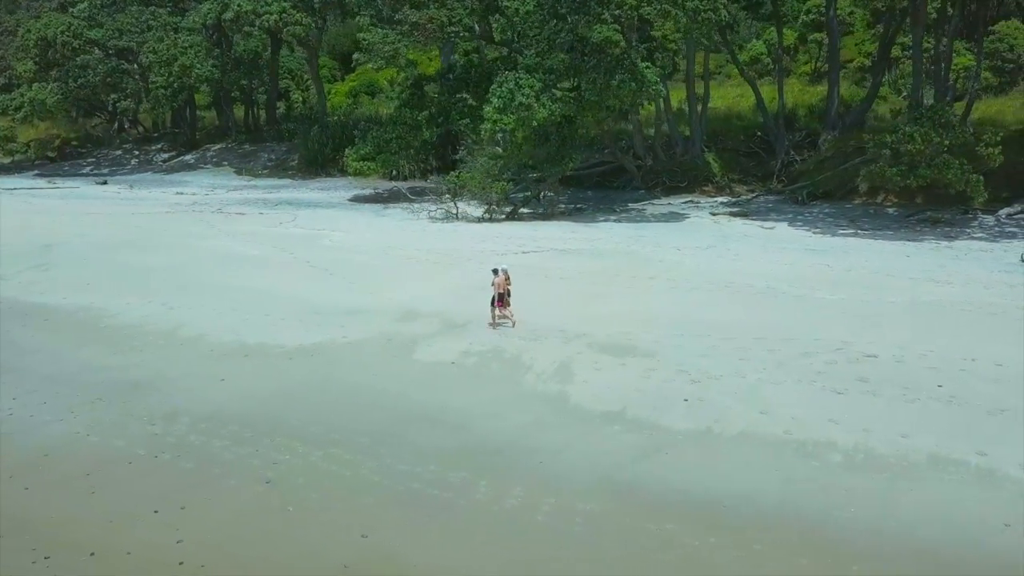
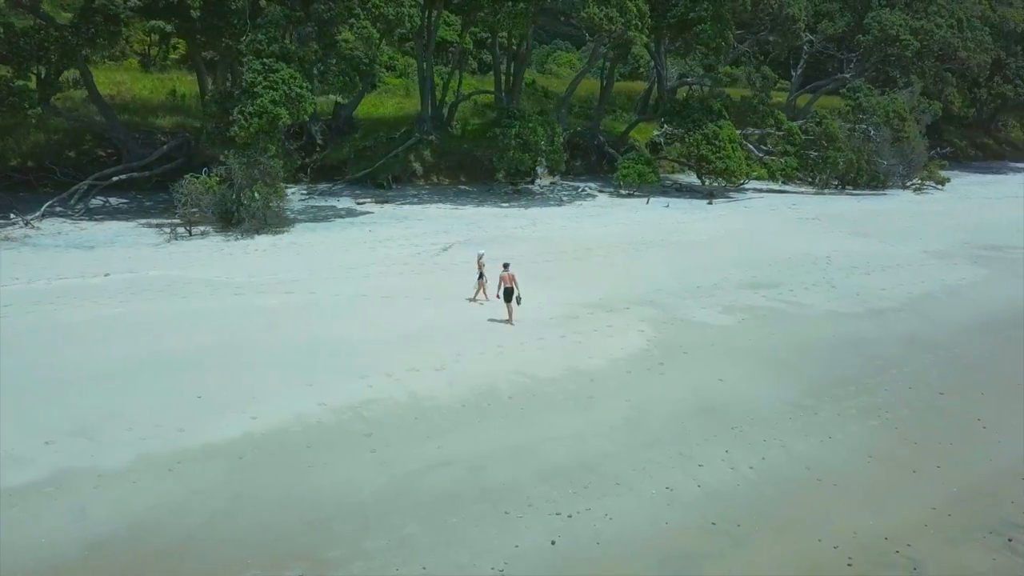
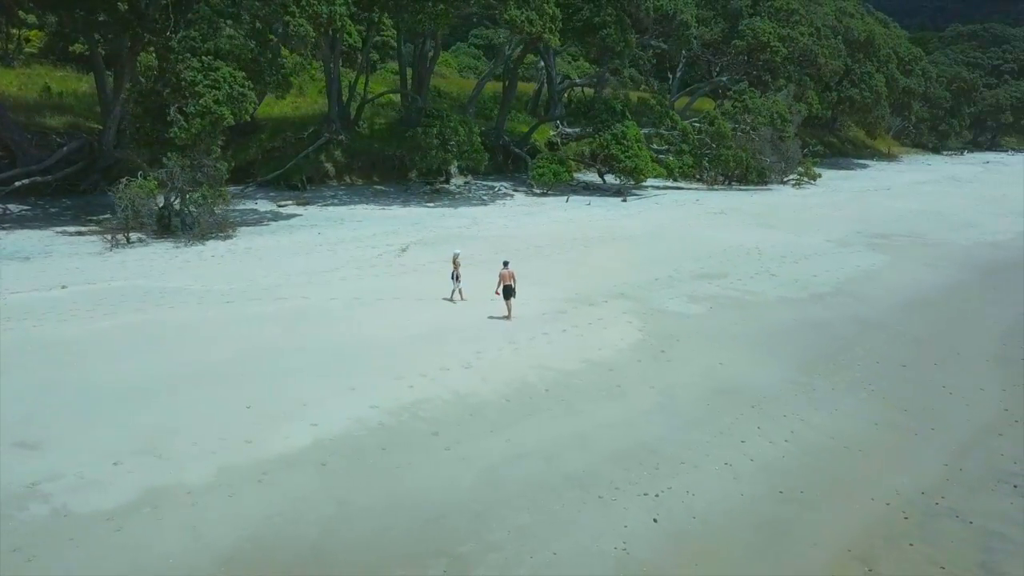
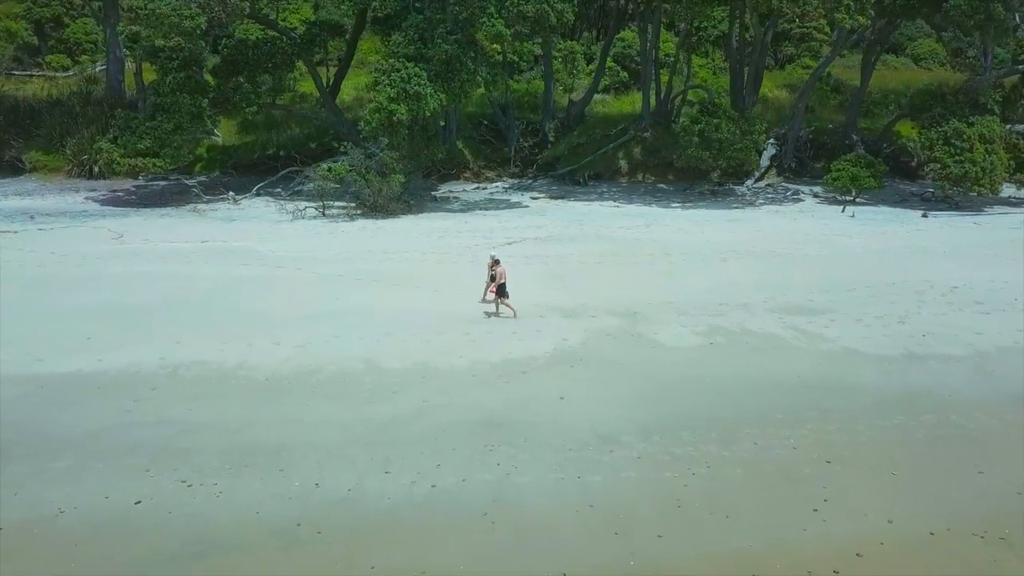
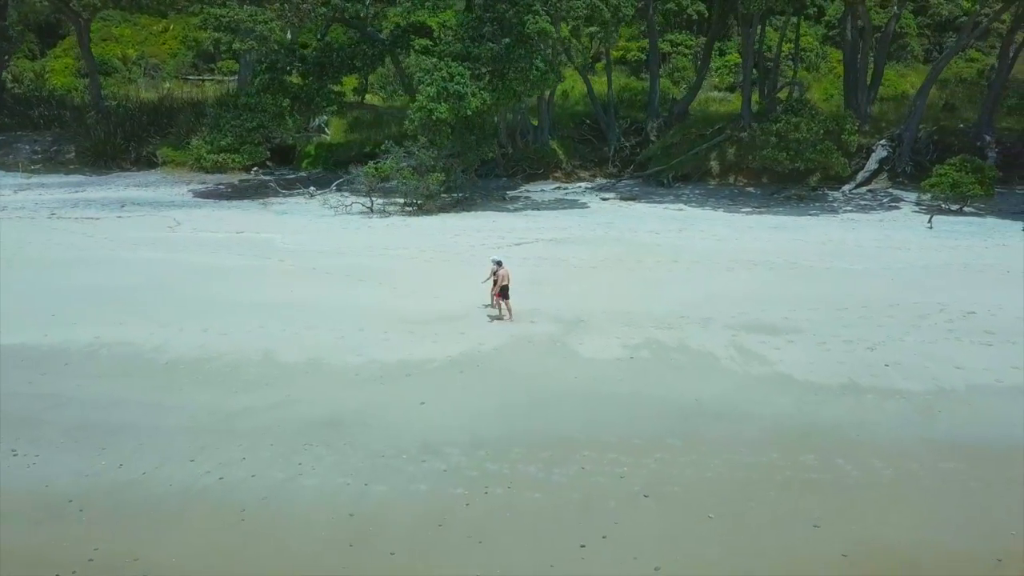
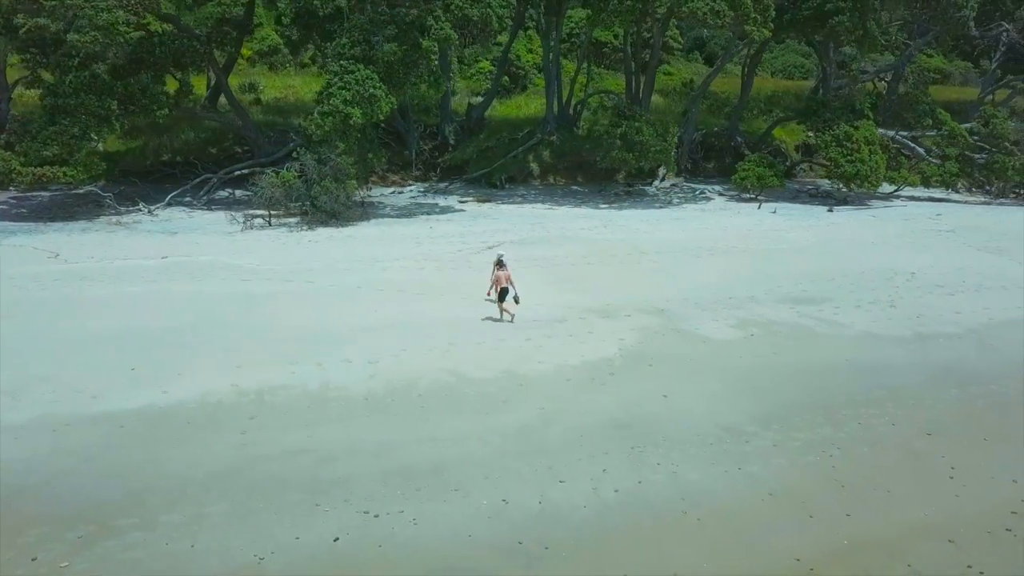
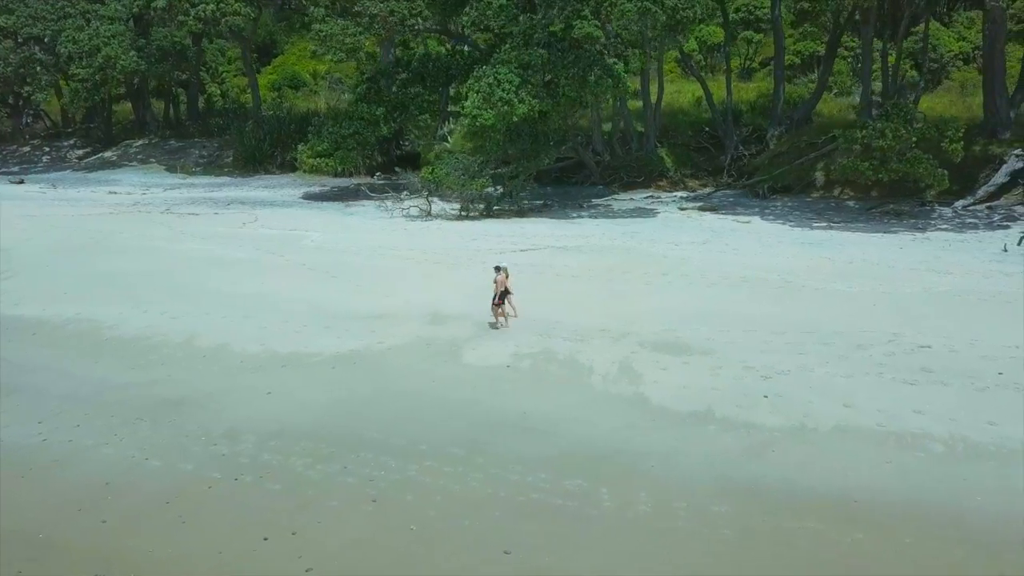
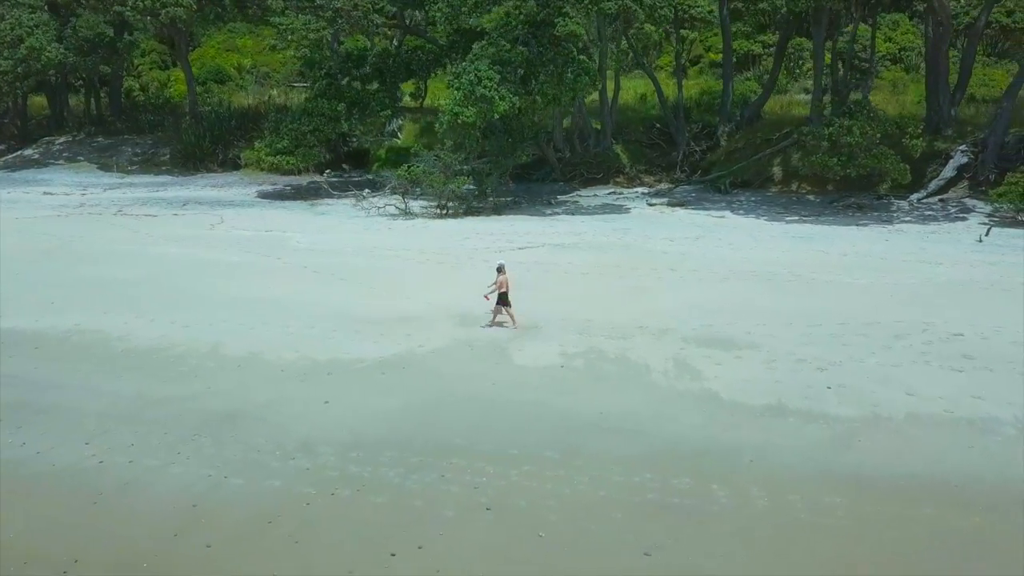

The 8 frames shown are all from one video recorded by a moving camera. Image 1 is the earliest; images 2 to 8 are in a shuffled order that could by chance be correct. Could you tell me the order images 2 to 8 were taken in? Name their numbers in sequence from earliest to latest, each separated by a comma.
7, 8, 5, 4, 6, 2, 3
